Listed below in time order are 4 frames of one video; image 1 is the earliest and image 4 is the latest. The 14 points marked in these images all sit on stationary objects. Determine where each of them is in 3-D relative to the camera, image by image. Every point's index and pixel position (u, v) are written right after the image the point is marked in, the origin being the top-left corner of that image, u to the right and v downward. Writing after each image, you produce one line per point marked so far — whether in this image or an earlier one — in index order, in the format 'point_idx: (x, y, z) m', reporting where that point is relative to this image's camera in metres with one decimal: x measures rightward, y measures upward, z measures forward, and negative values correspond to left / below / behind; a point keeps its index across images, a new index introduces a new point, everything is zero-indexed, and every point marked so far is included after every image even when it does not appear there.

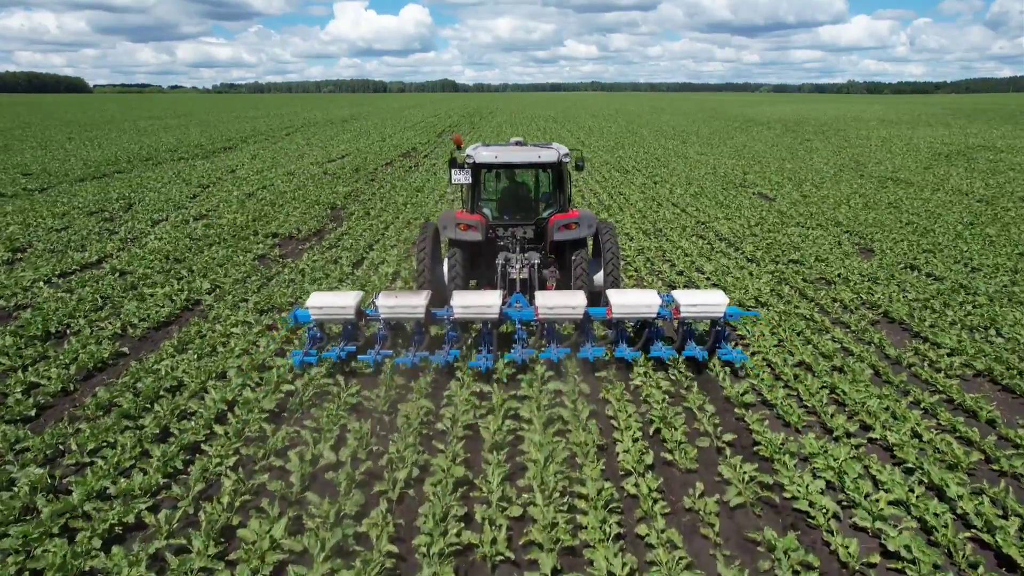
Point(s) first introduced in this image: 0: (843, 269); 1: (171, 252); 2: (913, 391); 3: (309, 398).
0: (+5.2, +0.3, +10.2) m
1: (-5.8, +0.6, +11.0) m
2: (+3.7, -1.0, +6.0) m
3: (-1.8, -1.0, +5.9) m
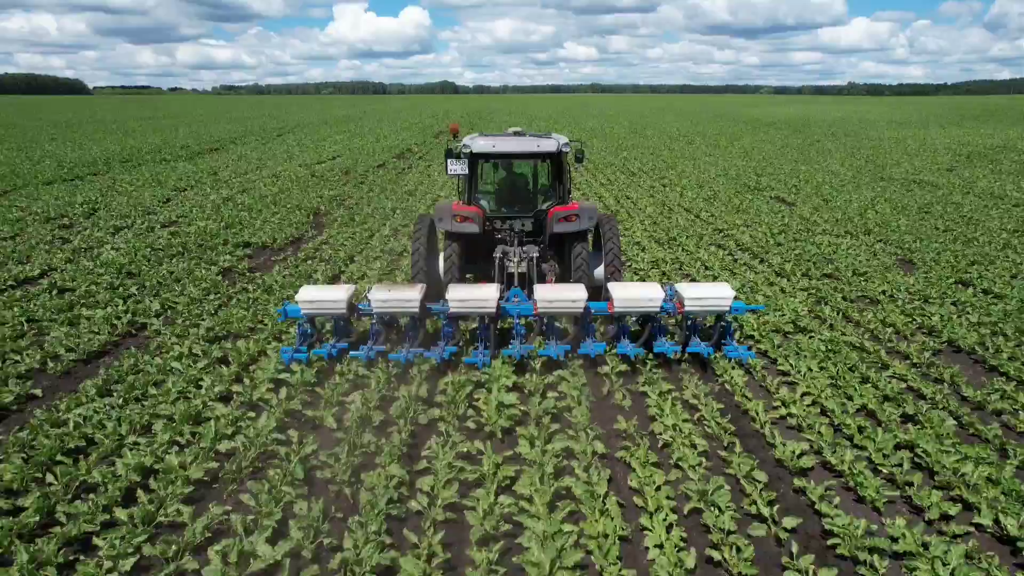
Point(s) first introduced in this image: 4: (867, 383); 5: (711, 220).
0: (+5.2, +0.1, +9.0) m
1: (-5.9, +0.3, +9.7) m
2: (+3.7, -1.2, +4.7) m
3: (-1.9, -1.2, +4.6) m
4: (+3.3, -0.9, +5.9) m
5: (+4.2, +1.4, +13.5) m
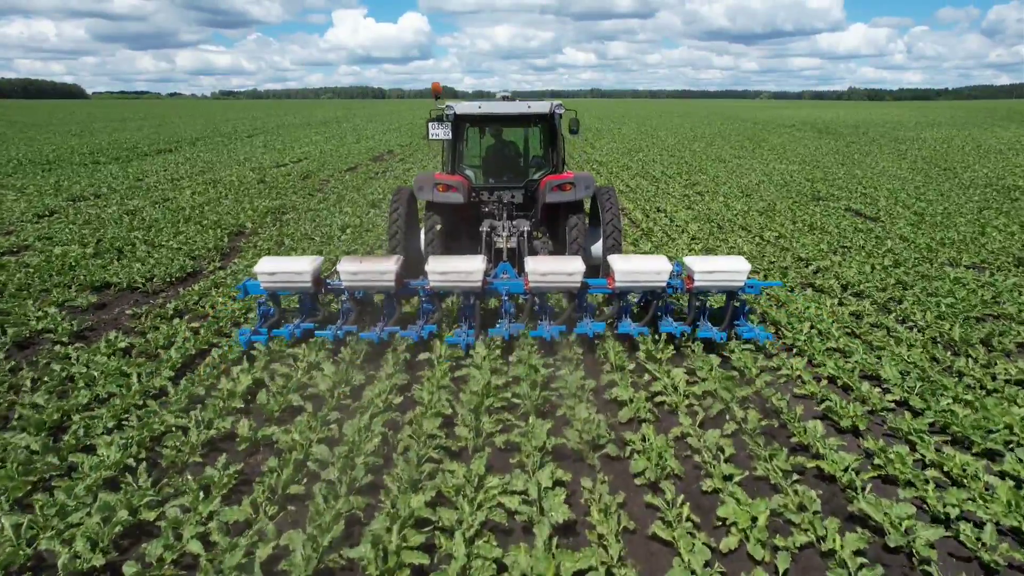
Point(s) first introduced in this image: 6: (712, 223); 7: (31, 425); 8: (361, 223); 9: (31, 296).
0: (+5.1, -0.7, +5.1) m
1: (-6.0, -0.4, +5.9) m
2: (+3.6, -1.9, +0.8) m
3: (-2.0, -1.9, +0.8) m
4: (+3.2, -1.6, +2.1) m
5: (+4.1, +0.7, +9.6) m
6: (+3.5, +1.2, +11.3) m
7: (-3.2, -0.9, +4.3) m
8: (-2.6, +1.2, +11.3) m
9: (-5.3, -0.1, +7.1) m
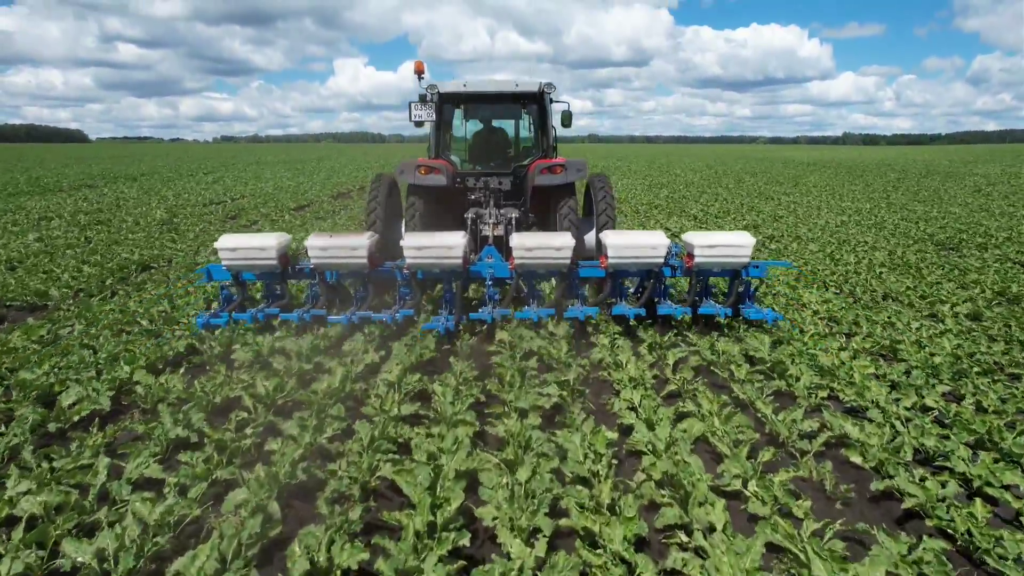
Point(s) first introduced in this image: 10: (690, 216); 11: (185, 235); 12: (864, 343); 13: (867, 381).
0: (+5.0, -1.4, +0.4) m
1: (-6.0, -1.2, +1.1) m
2: (+3.5, -2.3, -4.0) m
3: (-2.0, -2.4, -4.1) m
4: (+3.1, -2.1, -2.7) m
5: (+4.0, -0.4, +5.0) m
6: (+3.4, 0.0, +6.7) m
7: (-3.3, -1.6, -0.5) m
8: (-2.7, 0.0, +6.6) m
9: (-5.4, -1.0, +2.4) m
10: (+3.5, +1.5, +13.0) m
11: (-5.8, +1.1, +11.5) m
12: (+2.8, -0.3, +5.1) m
13: (+2.4, -0.5, +4.4) m
